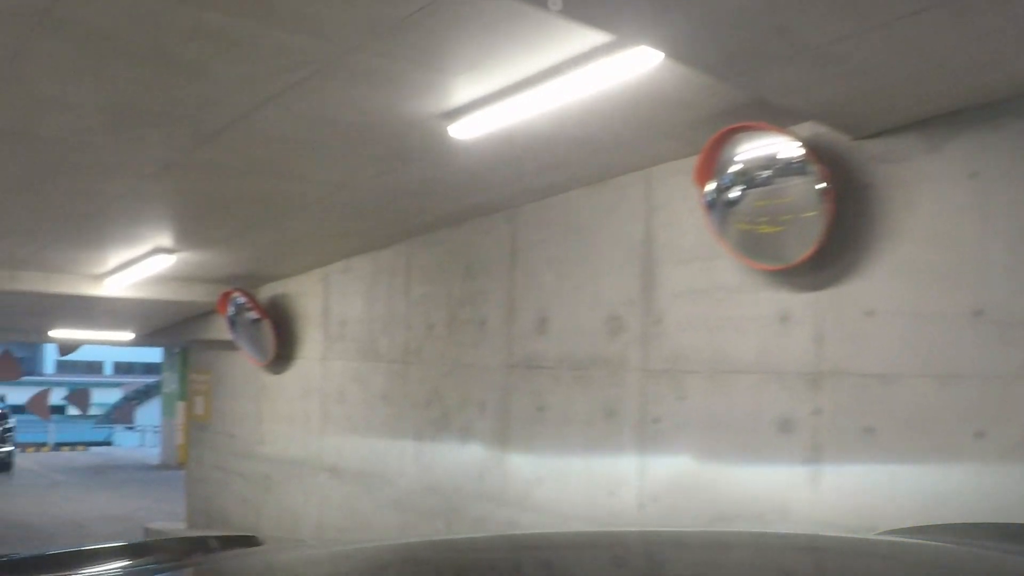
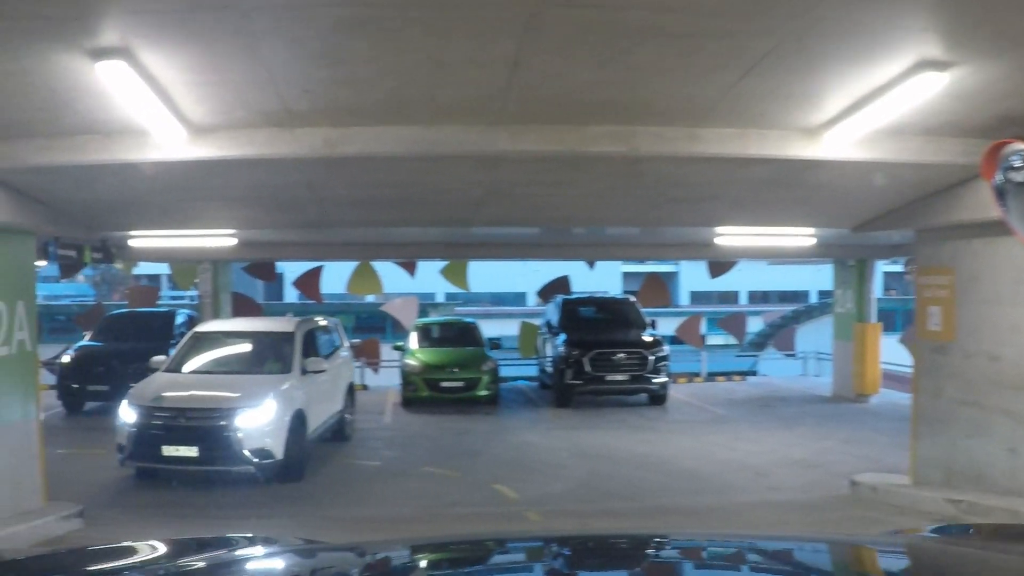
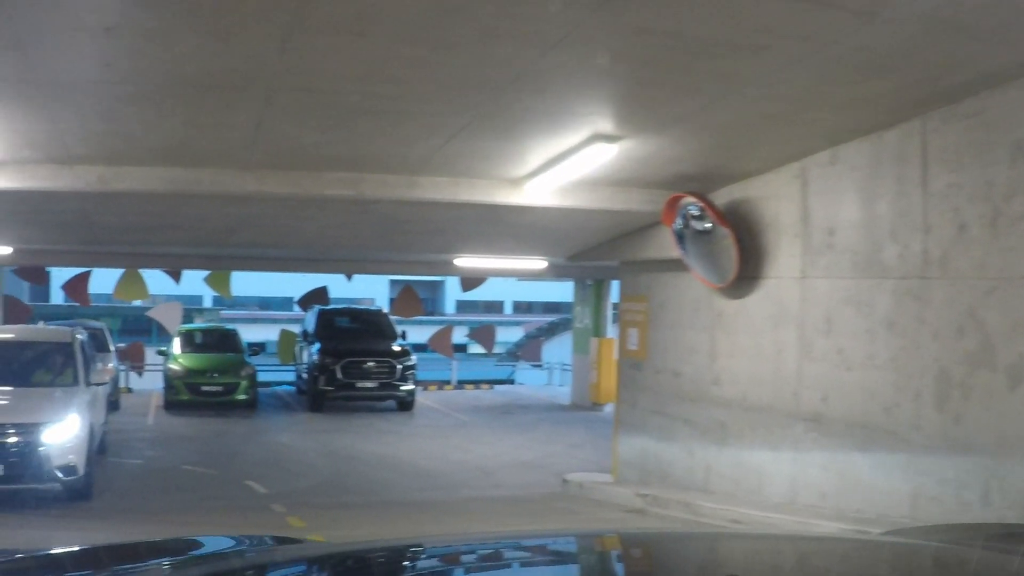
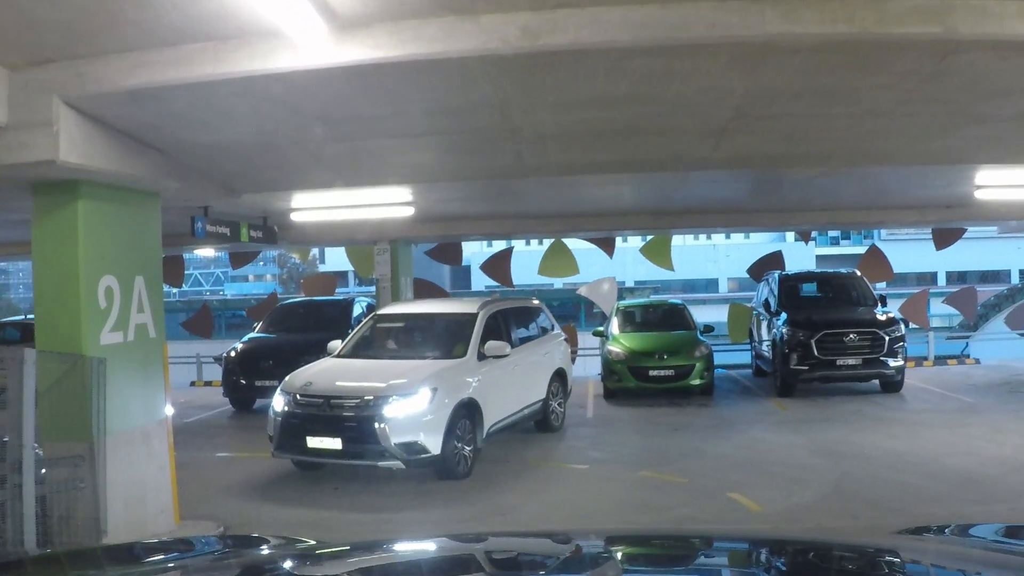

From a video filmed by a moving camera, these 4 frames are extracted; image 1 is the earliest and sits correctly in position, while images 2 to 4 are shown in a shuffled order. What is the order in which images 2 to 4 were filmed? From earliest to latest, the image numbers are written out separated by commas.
3, 2, 4
